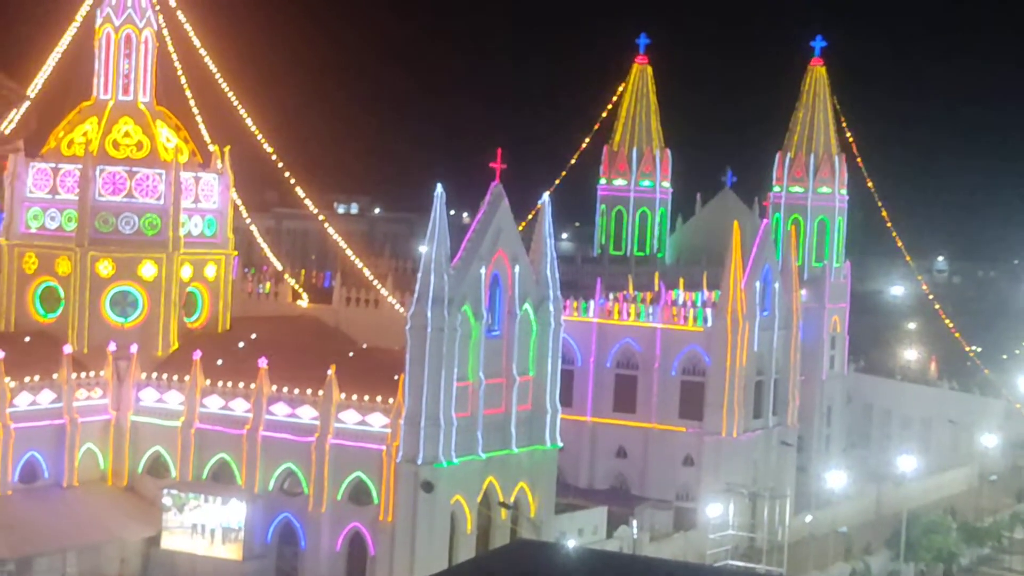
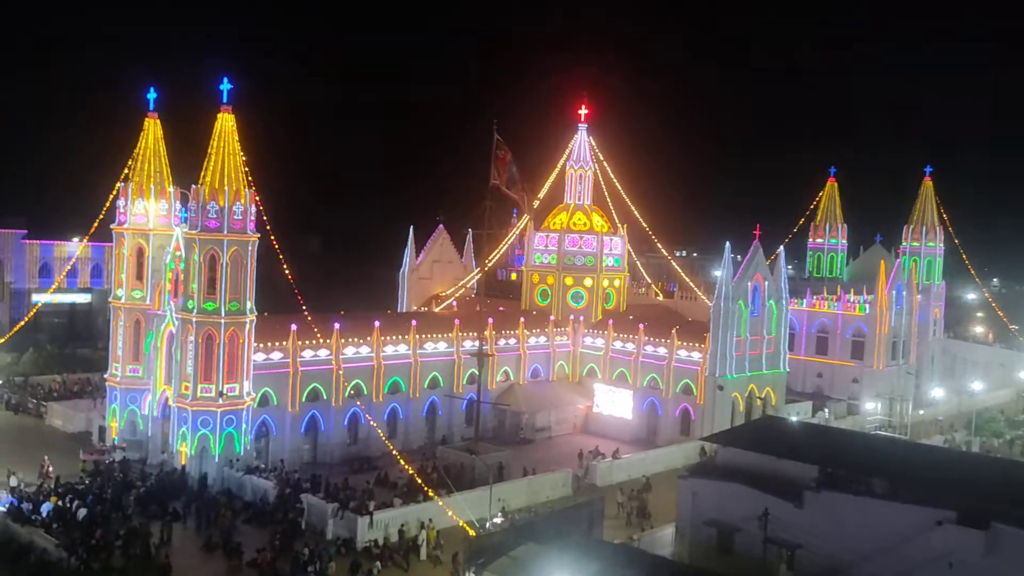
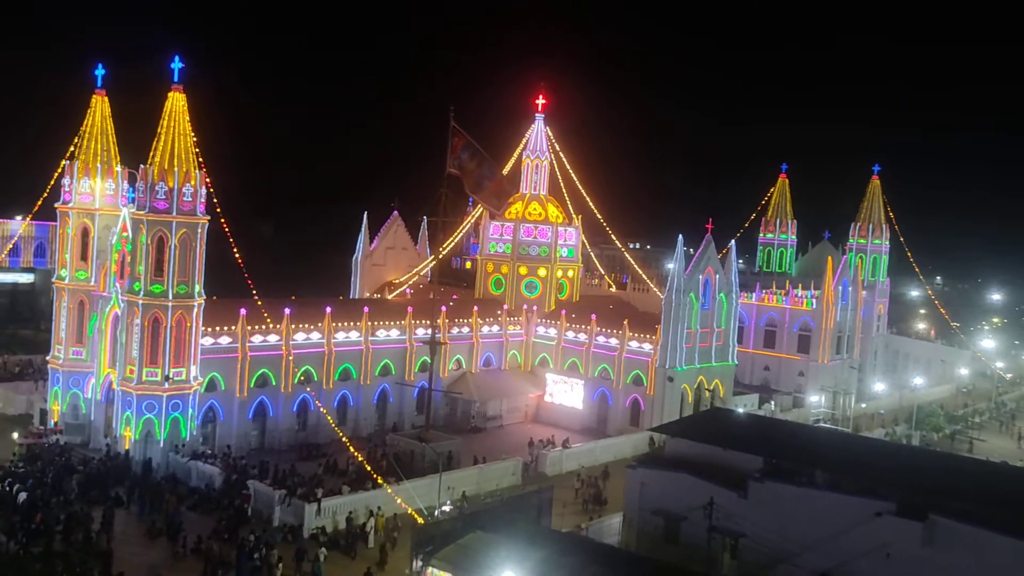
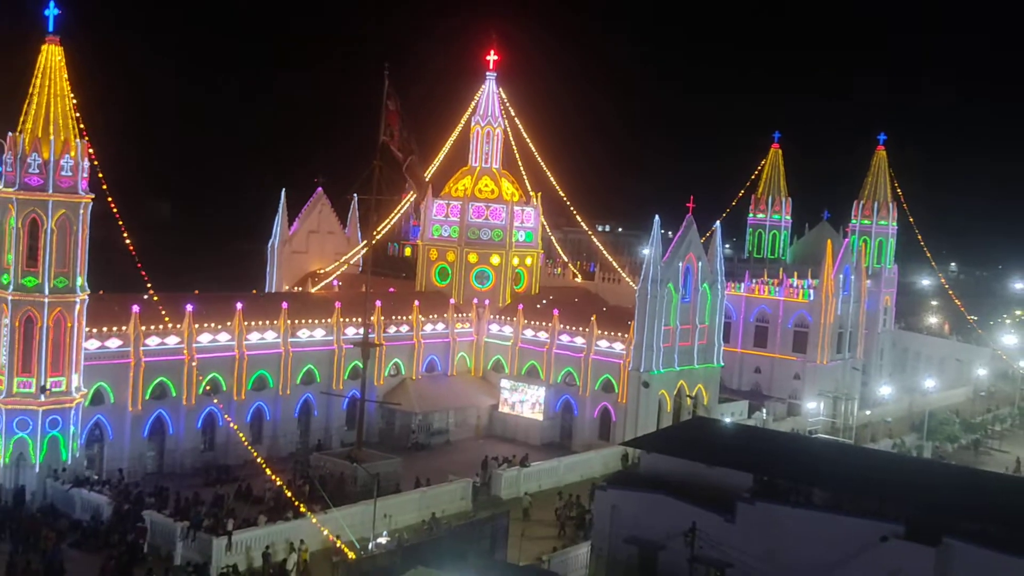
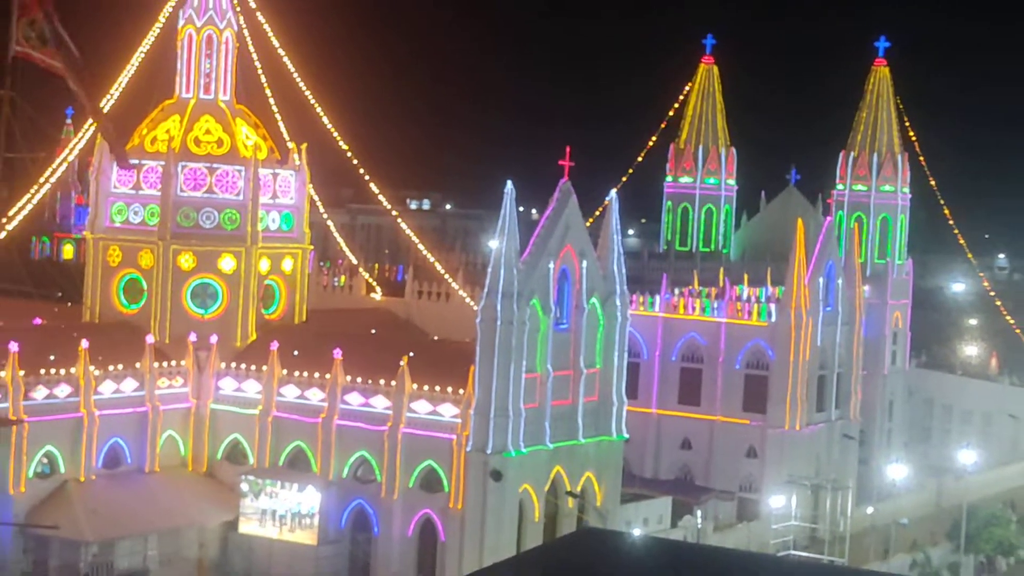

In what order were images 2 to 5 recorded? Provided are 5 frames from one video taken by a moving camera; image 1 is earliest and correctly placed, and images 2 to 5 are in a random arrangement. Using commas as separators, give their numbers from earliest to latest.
5, 4, 3, 2
